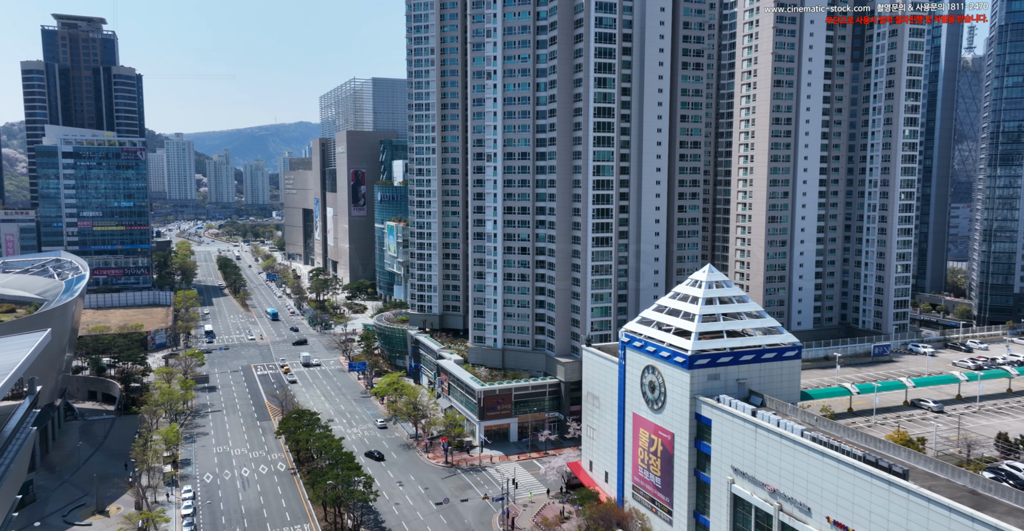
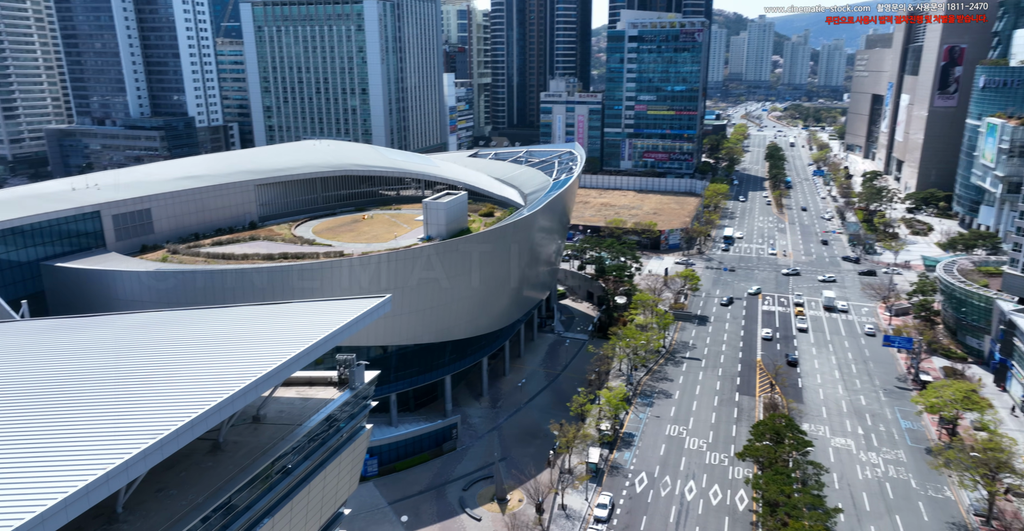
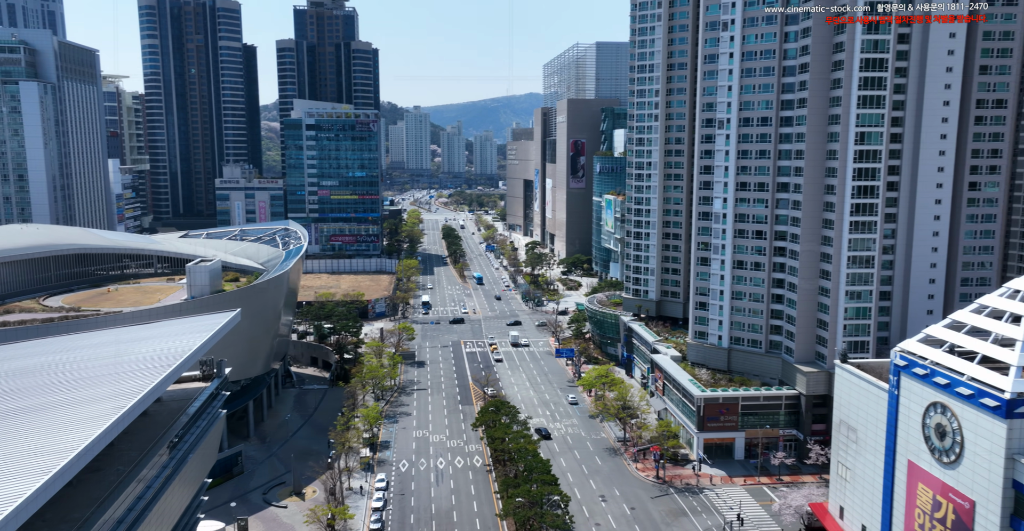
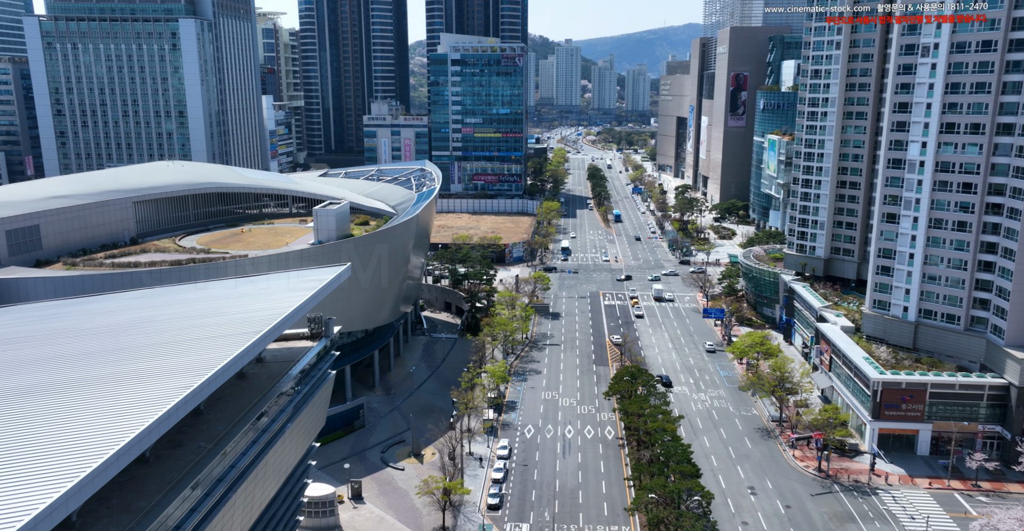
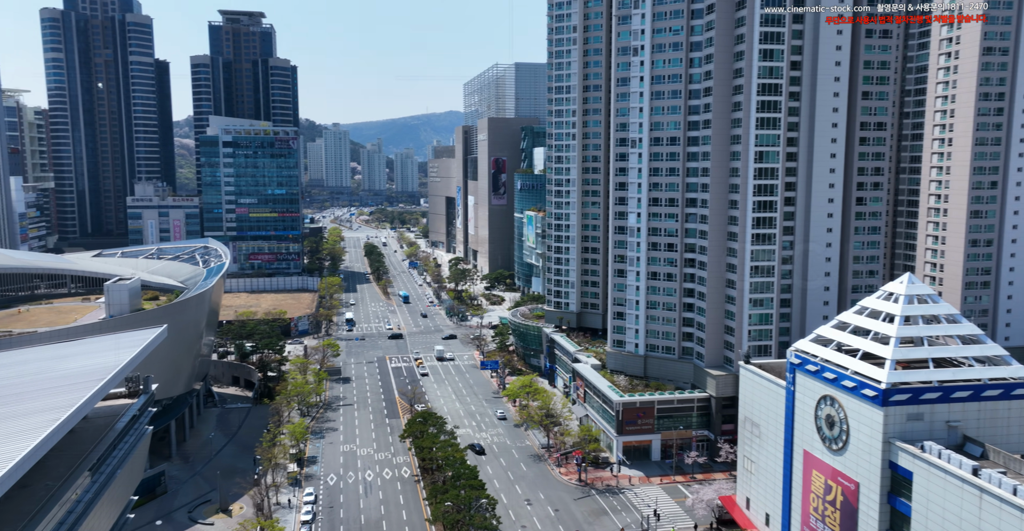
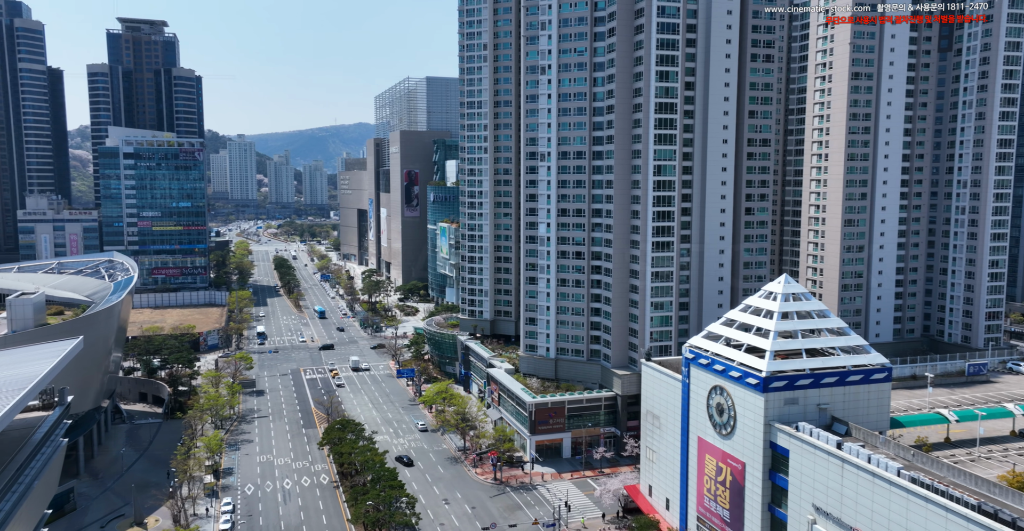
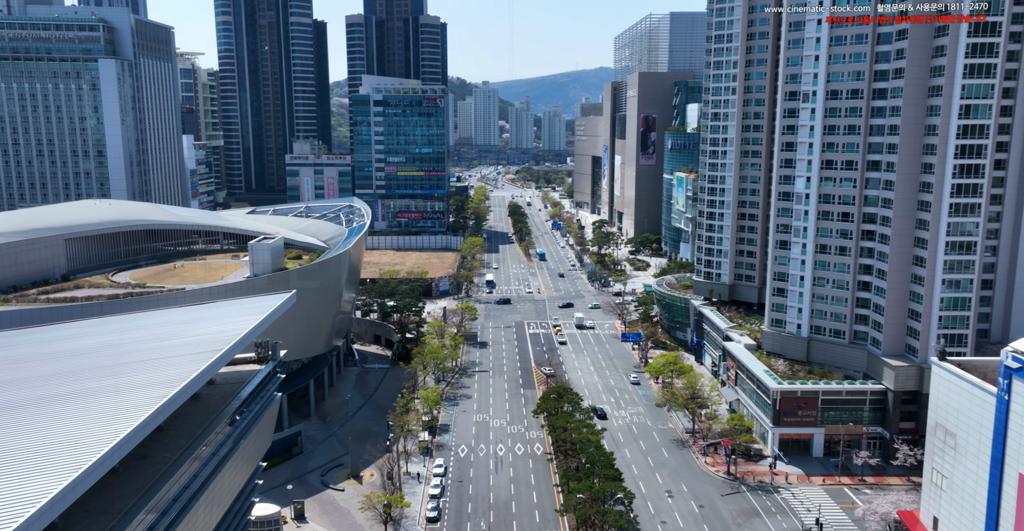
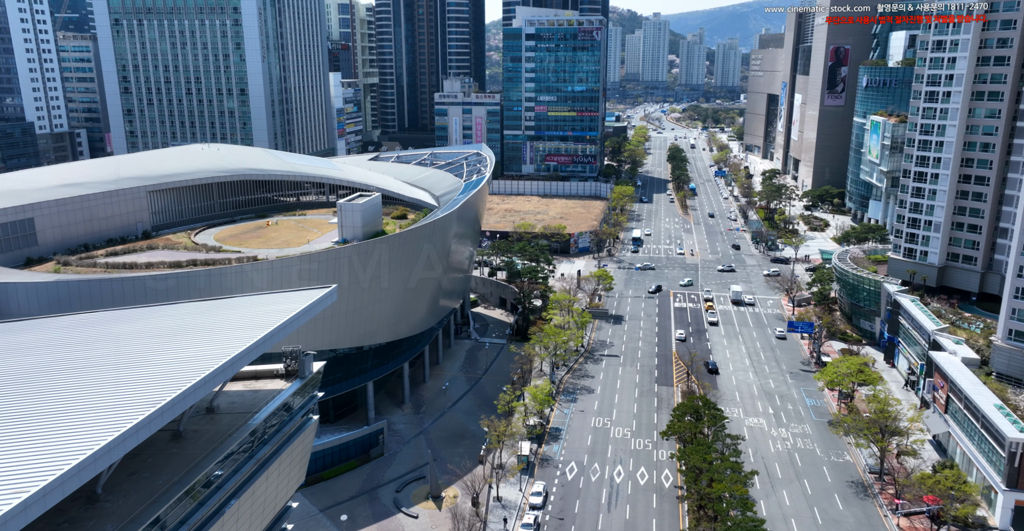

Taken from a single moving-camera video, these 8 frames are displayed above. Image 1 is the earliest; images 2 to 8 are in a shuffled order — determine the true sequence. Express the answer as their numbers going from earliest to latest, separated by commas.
6, 5, 3, 7, 4, 8, 2
